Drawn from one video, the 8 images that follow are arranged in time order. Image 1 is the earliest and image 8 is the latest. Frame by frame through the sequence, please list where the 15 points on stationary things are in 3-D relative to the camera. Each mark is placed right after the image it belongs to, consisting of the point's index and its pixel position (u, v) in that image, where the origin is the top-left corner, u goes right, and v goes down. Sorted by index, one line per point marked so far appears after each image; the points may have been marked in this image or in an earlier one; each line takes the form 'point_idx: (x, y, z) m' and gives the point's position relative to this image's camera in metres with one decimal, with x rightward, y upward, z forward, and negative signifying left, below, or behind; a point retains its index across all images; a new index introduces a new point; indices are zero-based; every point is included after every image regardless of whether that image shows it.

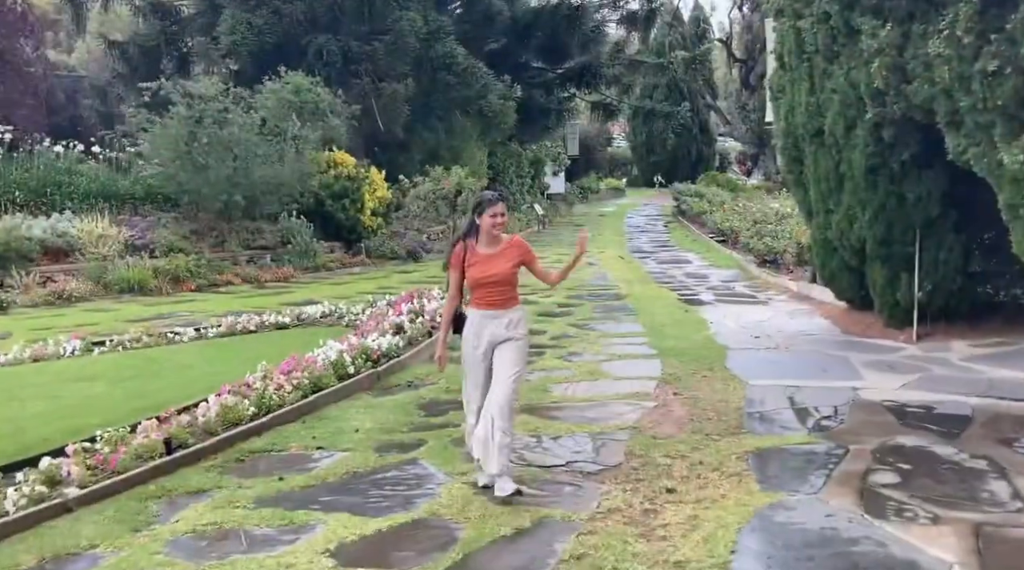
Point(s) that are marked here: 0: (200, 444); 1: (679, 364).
0: (-1.7, -0.8, +5.7) m
1: (+1.4, -0.7, +8.8) m
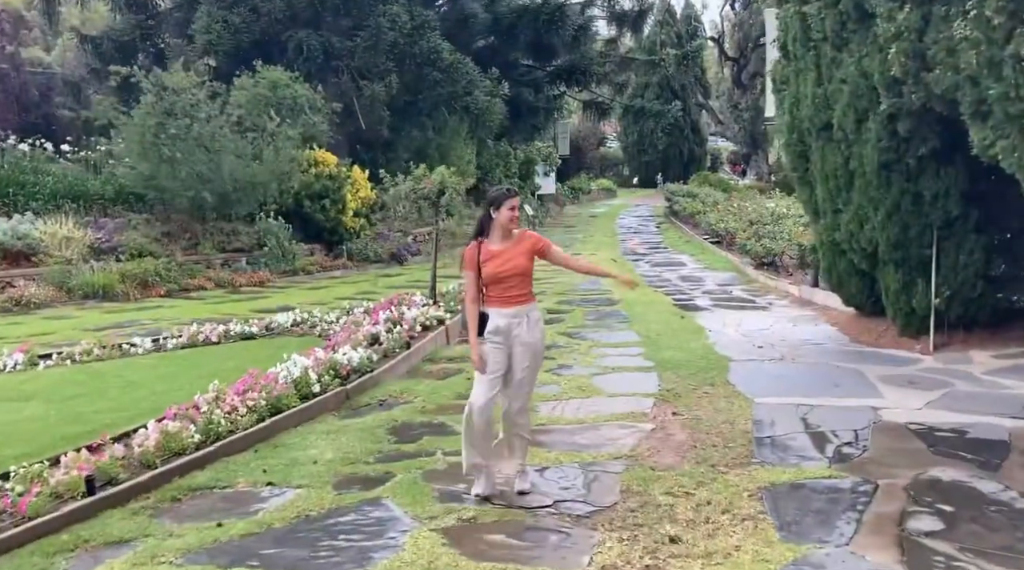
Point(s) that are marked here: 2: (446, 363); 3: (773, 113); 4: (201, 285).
0: (-1.8, -0.9, +5.0) m
1: (+1.2, -0.7, +8.0) m
2: (-0.6, -0.7, +9.2) m
3: (+3.3, +2.1, +13.4) m
4: (-4.6, 0.0, +16.1) m
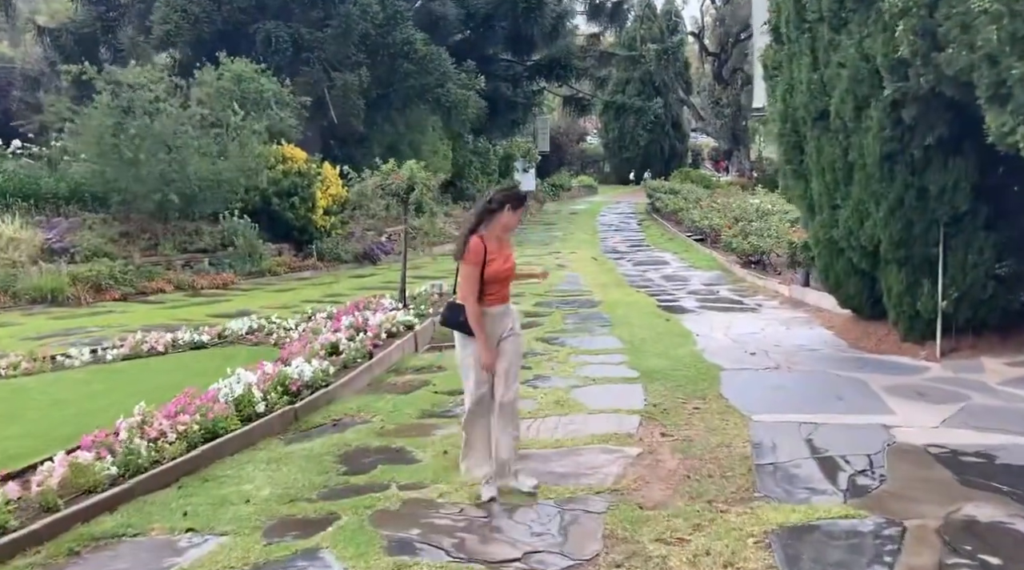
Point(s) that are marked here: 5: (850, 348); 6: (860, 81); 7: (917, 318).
0: (-1.9, -0.9, +4.2) m
1: (+1.0, -0.7, +7.3) m
2: (-0.8, -0.7, +8.4) m
3: (+3.0, +2.1, +12.7) m
4: (-5.0, 0.0, +15.2) m
5: (+2.8, -0.5, +8.9) m
6: (+2.6, +1.5, +8.1) m
7: (+3.2, -0.3, +8.4) m
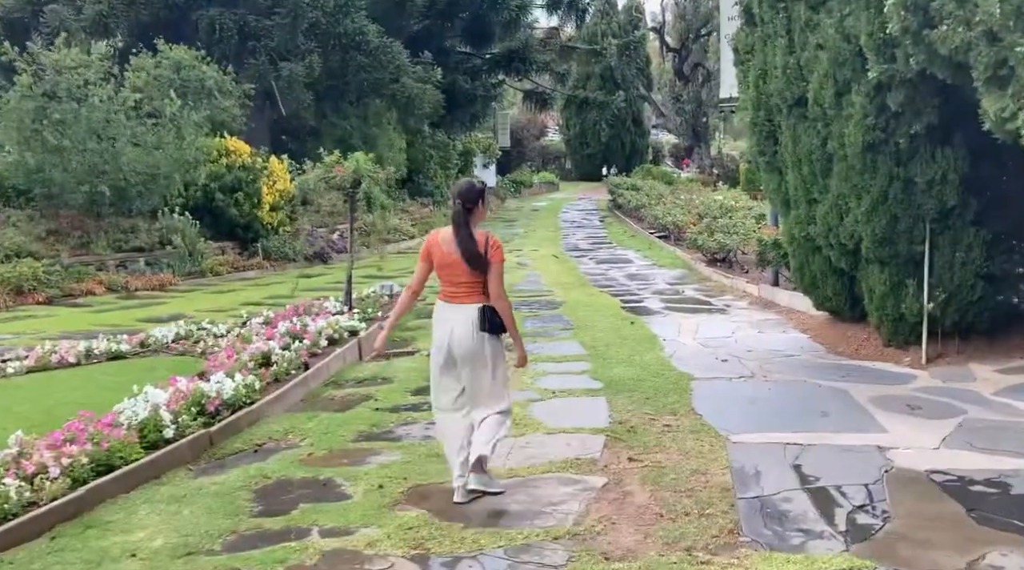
0: (-2.1, -1.0, +3.4) m
1: (+0.7, -0.7, +6.6) m
2: (-1.2, -0.7, +7.7) m
3: (+2.4, +2.2, +12.1) m
4: (-5.6, -0.1, +14.3) m
5: (+2.4, -0.5, +8.2) m
6: (+2.3, +1.5, +7.4) m
7: (+2.8, -0.3, +7.7) m
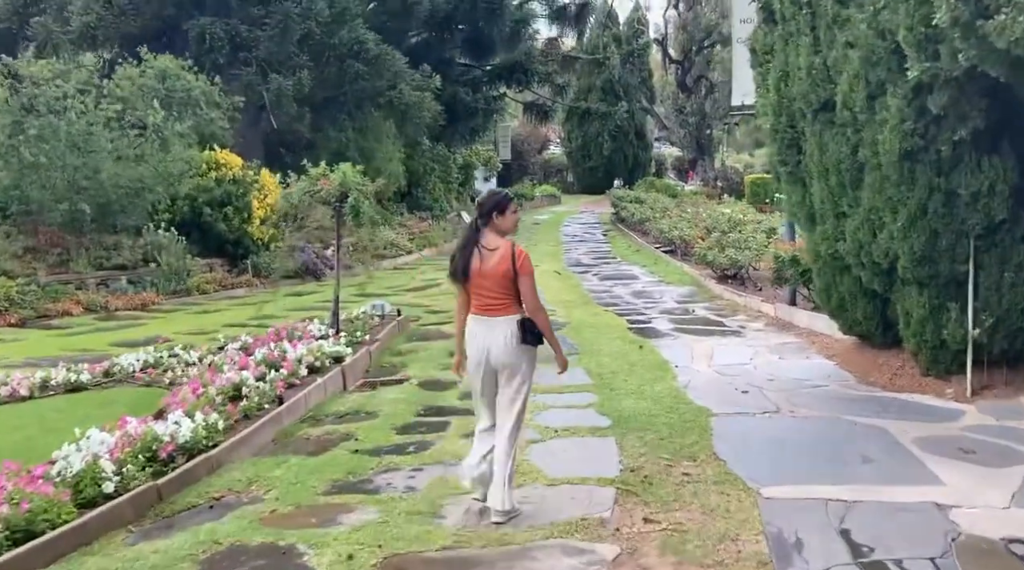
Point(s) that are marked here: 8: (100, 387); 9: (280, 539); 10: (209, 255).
0: (-2.1, -1.1, +2.6) m
1: (+0.7, -0.9, +5.8) m
2: (-1.2, -0.9, +6.9) m
3: (+2.4, +1.9, +11.3) m
4: (-5.6, -0.3, +13.5) m
5: (+2.4, -0.7, +7.5) m
6: (+2.3, +1.4, +6.7) m
7: (+2.8, -0.4, +7.0) m
8: (-3.0, -0.7, +7.9) m
9: (-1.0, -1.0, +4.4) m
10: (-4.8, +0.5, +17.1) m
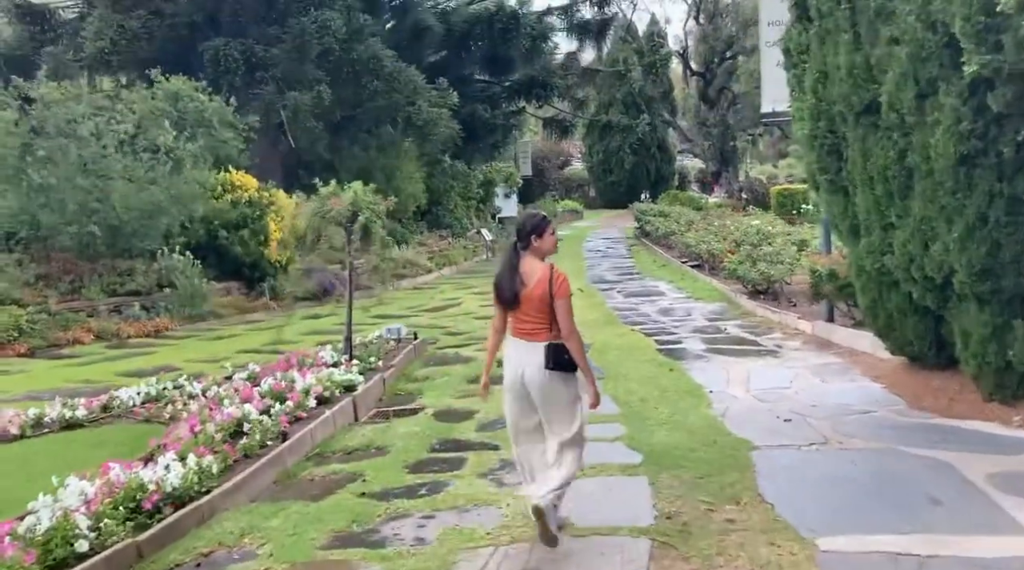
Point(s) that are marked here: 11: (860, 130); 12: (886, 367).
0: (-2.1, -1.2, +2.1) m
1: (+0.8, -1.0, +5.2) m
2: (-1.0, -1.1, +6.3) m
3: (+2.6, +1.8, +10.7) m
4: (-5.3, -0.7, +13.1) m
5: (+2.6, -0.8, +6.8) m
6: (+2.3, +1.3, +6.1) m
7: (+2.9, -0.5, +6.3) m
8: (-2.9, -1.0, +7.4) m
9: (-0.9, -1.1, +3.9) m
10: (-4.5, +0.1, +16.7) m
11: (+2.2, +1.0, +6.9) m
12: (+2.9, -0.6, +8.3) m
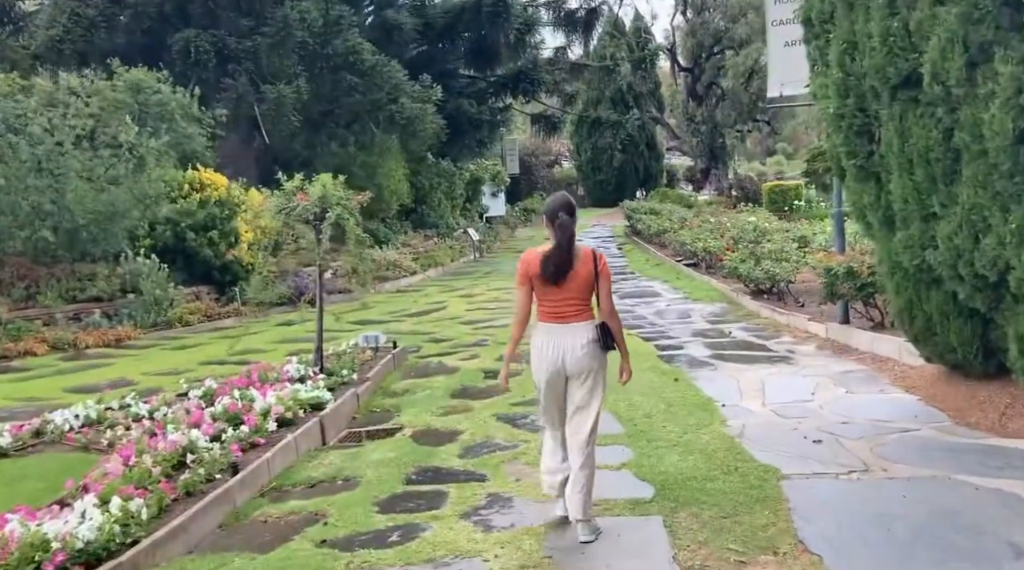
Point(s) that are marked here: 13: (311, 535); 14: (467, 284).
0: (-2.1, -1.3, +1.2) m
1: (+0.8, -1.0, +4.3) m
2: (-1.1, -1.1, +5.4) m
3: (+2.5, +1.8, +9.9) m
4: (-5.4, -0.7, +12.1) m
5: (+2.5, -0.8, +6.0) m
6: (+2.3, +1.3, +5.2) m
7: (+2.9, -0.5, +5.5) m
8: (-2.9, -1.0, +6.5) m
9: (-0.9, -1.2, +3.0) m
10: (-4.7, 0.0, +15.7) m
11: (+2.1, +1.0, +6.0) m
12: (+2.8, -0.6, +7.4) m
13: (-0.9, -1.1, +4.8) m
14: (-0.7, 0.0, +17.3) m
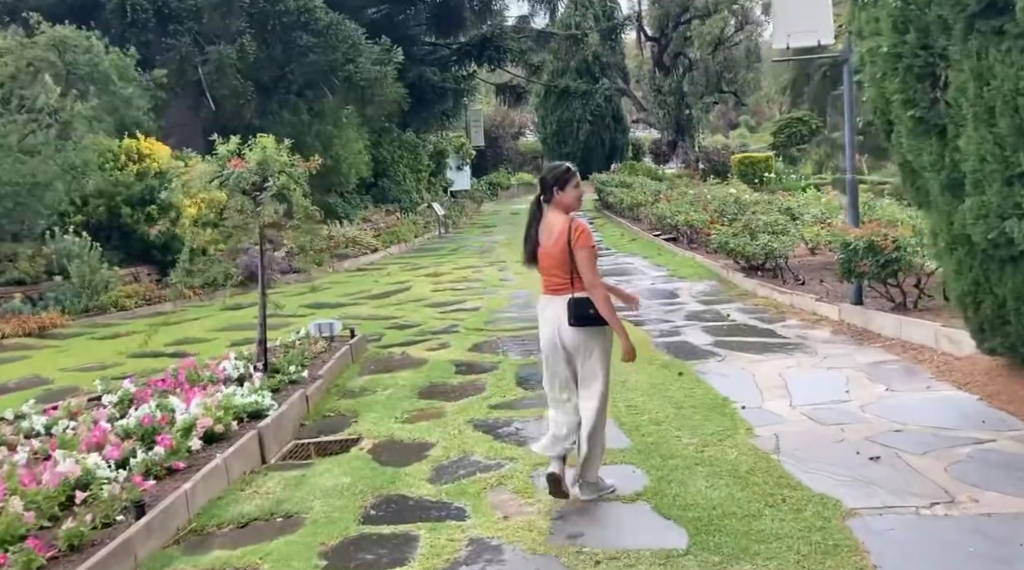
0: (-2.0, -1.3, -0.1) m
1: (+0.8, -1.0, +3.1) m
2: (-1.1, -1.0, +4.2) m
3: (+2.3, +2.0, +8.7) m
4: (-5.7, -0.6, +10.7) m
5: (+2.4, -0.7, +4.8) m
6: (+2.2, +1.4, +4.0) m
7: (+2.8, -0.4, +4.3) m
8: (-3.0, -0.9, +5.1) m
9: (-0.9, -1.2, +1.7) m
10: (-5.1, +0.3, +14.3) m
11: (+2.1, +1.1, +4.8) m
12: (+2.7, -0.5, +6.3) m
13: (-0.9, -1.1, +3.6) m
14: (-1.2, +0.3, +16.0) m
